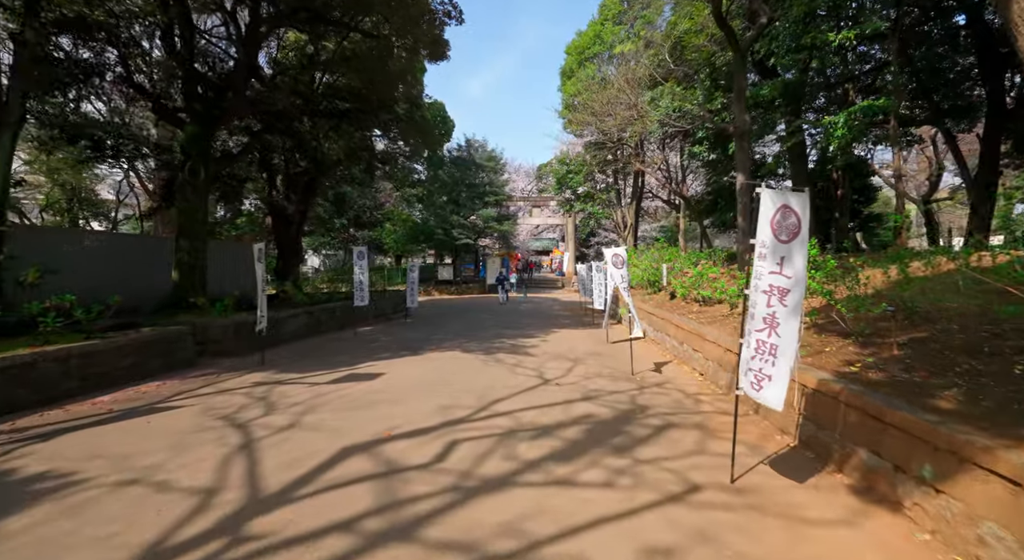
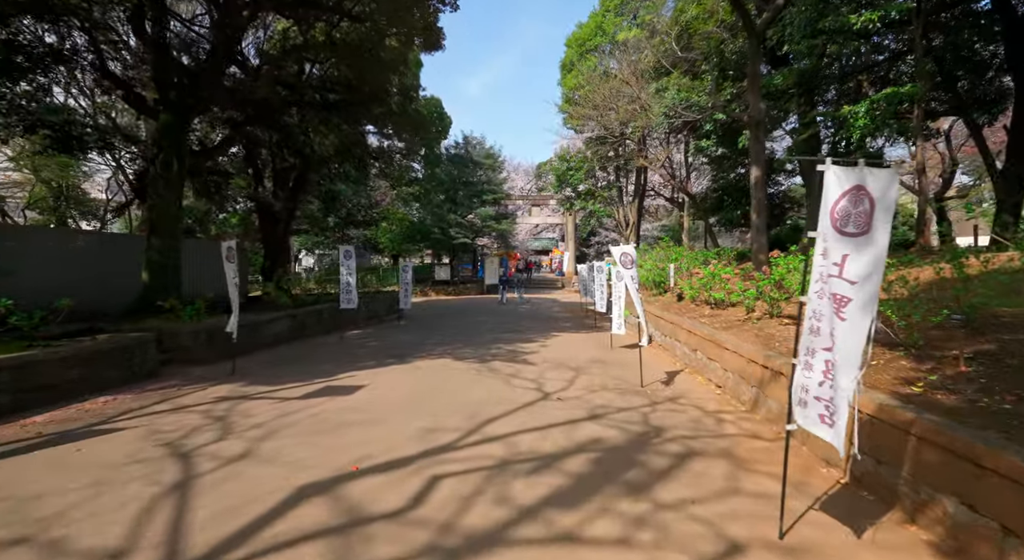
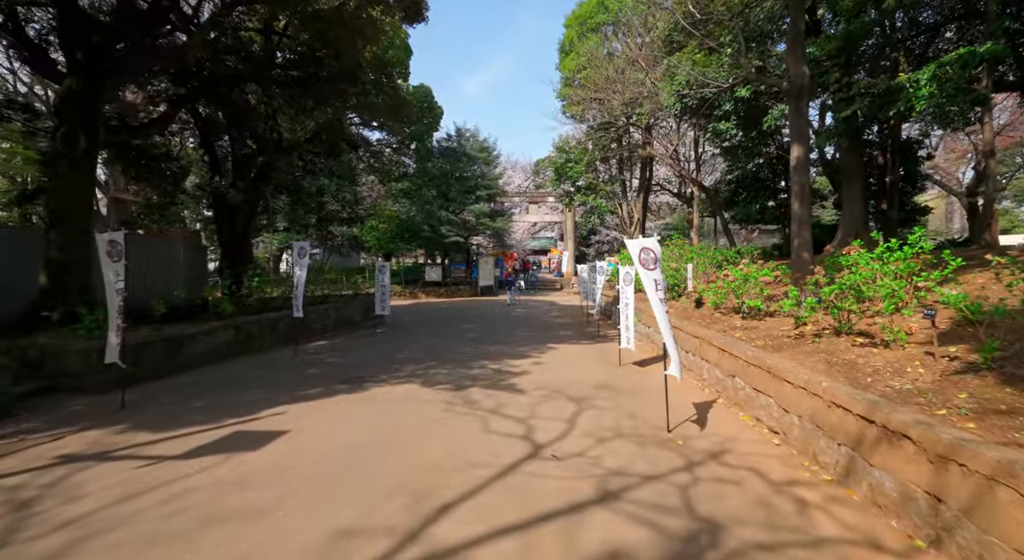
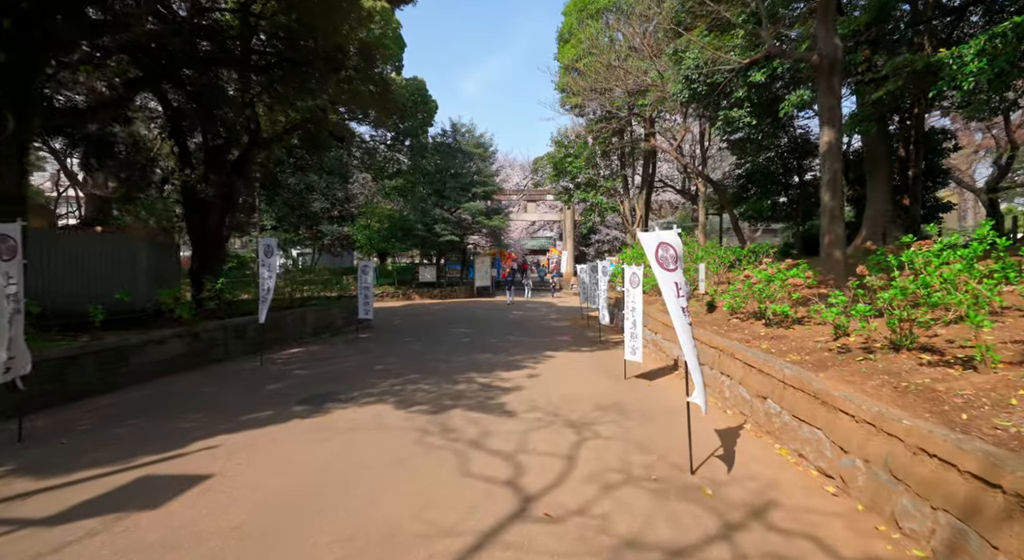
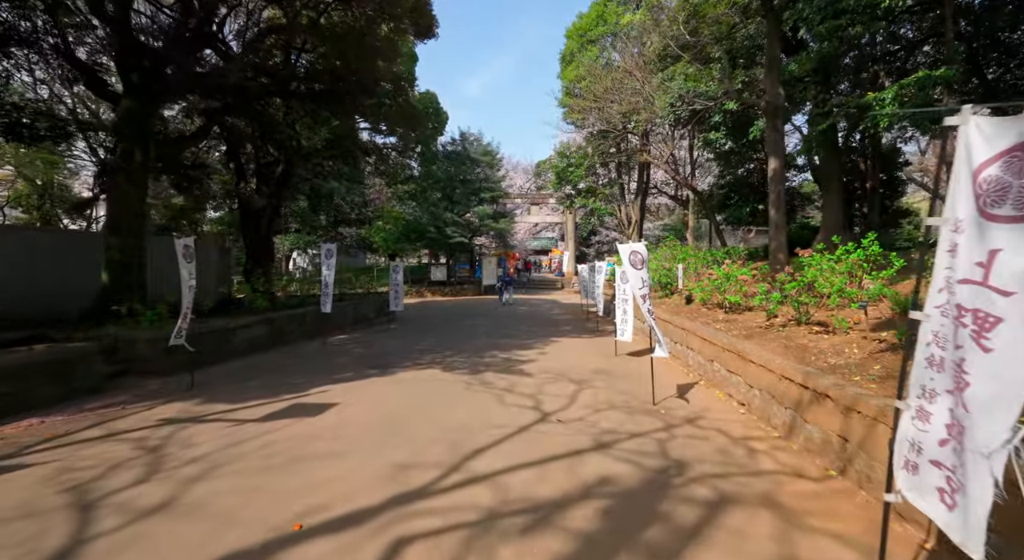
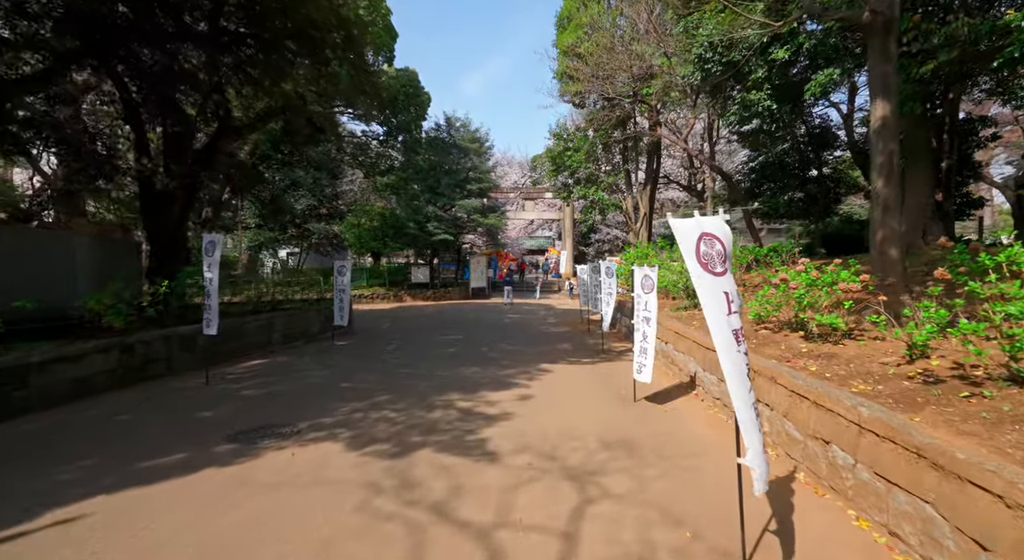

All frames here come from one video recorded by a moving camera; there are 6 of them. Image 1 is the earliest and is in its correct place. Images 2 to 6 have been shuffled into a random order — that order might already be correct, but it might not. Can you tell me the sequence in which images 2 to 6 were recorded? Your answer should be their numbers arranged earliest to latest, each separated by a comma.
2, 5, 3, 4, 6
